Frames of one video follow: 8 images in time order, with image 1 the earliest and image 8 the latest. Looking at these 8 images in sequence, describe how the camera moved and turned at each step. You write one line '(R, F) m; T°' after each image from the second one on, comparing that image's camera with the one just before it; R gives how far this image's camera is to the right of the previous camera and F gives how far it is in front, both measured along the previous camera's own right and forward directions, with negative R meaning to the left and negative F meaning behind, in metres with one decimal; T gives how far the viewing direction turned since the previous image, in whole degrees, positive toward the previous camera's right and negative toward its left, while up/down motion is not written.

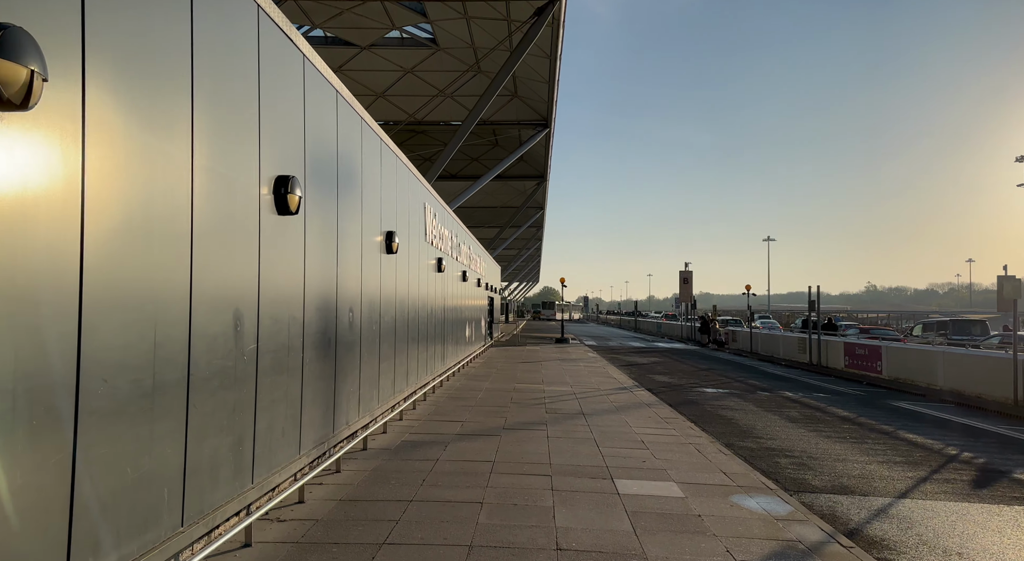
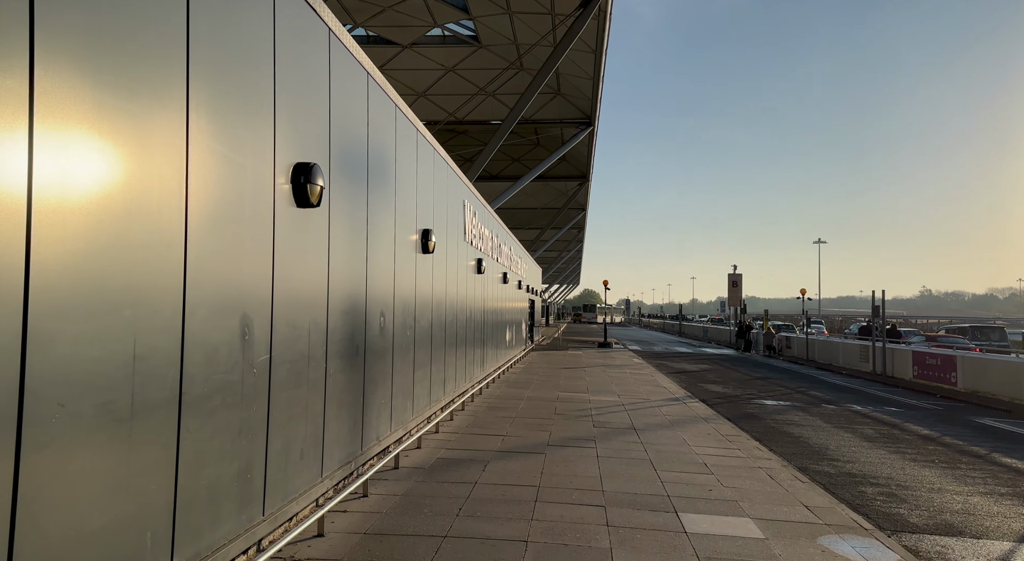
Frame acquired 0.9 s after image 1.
(-0.1, +0.7) m; -4°
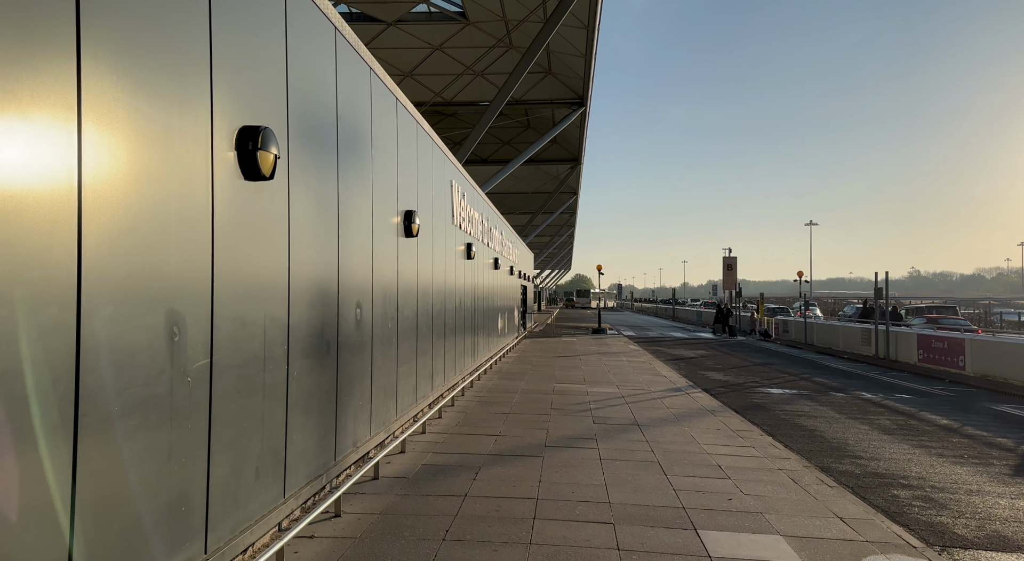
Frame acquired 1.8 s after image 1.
(0.0, +0.7) m; +1°
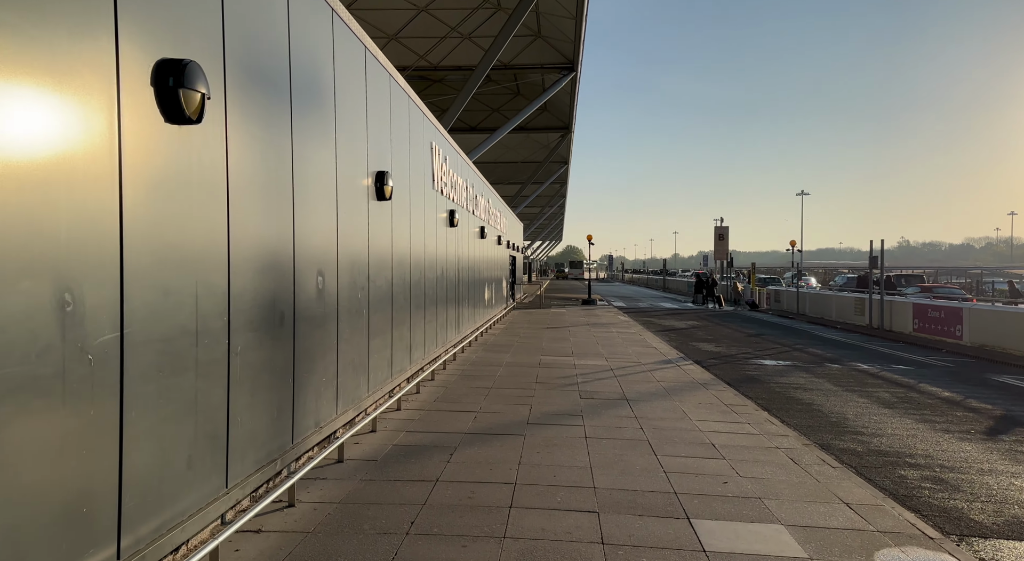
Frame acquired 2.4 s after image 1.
(+0.1, +0.5) m; +1°
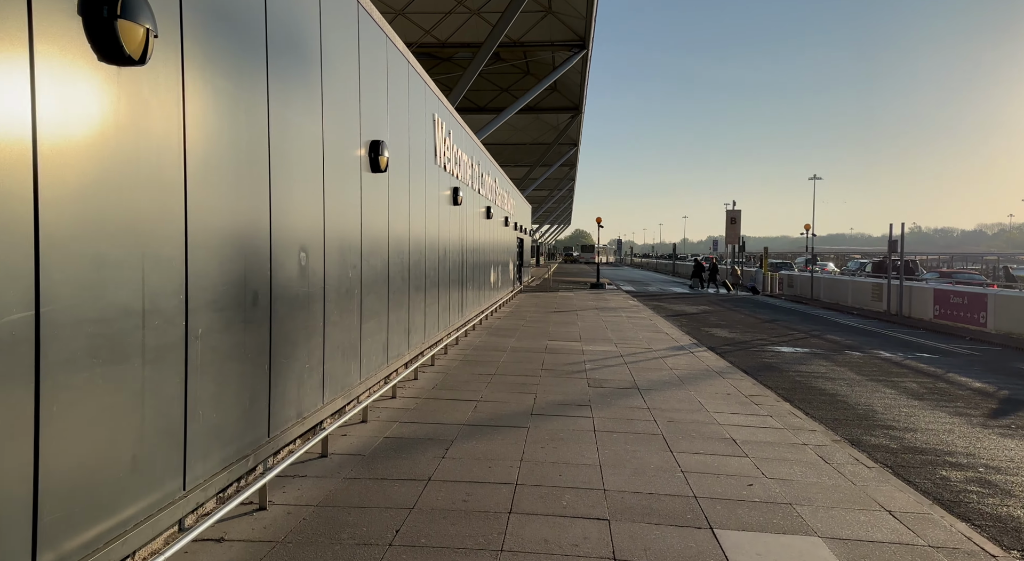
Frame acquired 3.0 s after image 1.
(0.0, +0.5) m; -1°
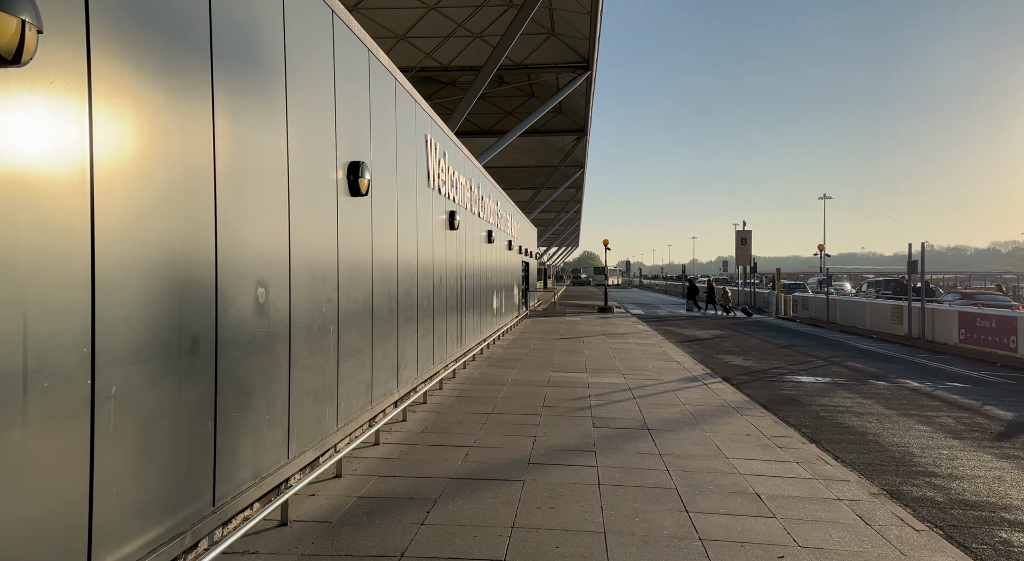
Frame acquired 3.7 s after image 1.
(+0.1, +0.6) m; -1°
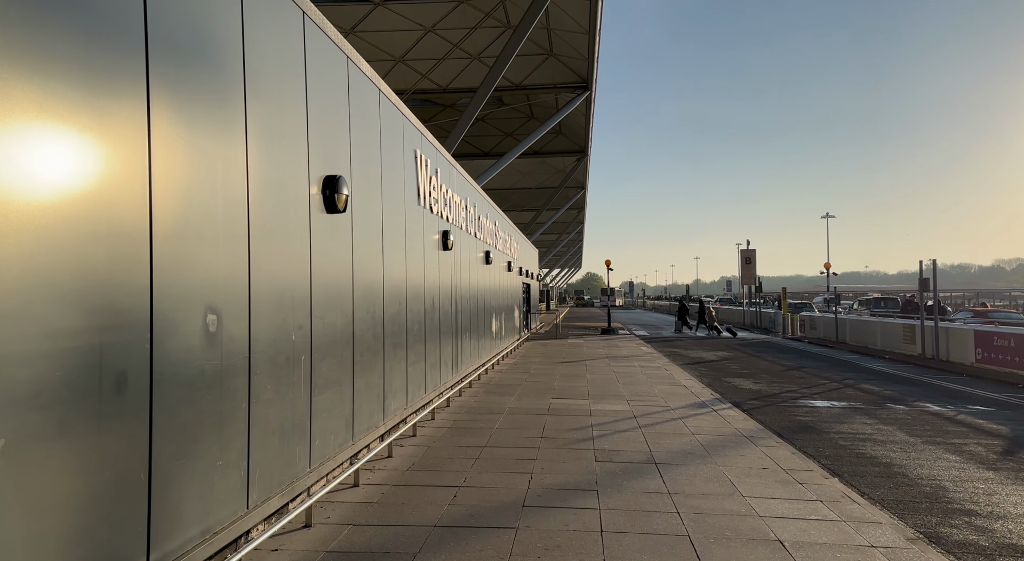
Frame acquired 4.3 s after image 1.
(+0.1, +0.5) m; 0°
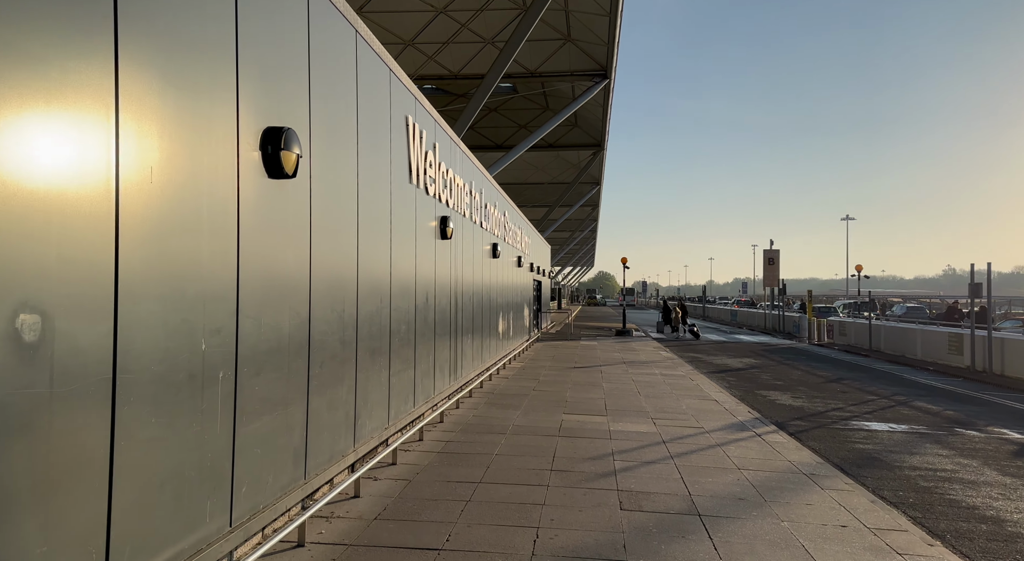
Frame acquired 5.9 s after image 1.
(0.0, +1.3) m; -1°
